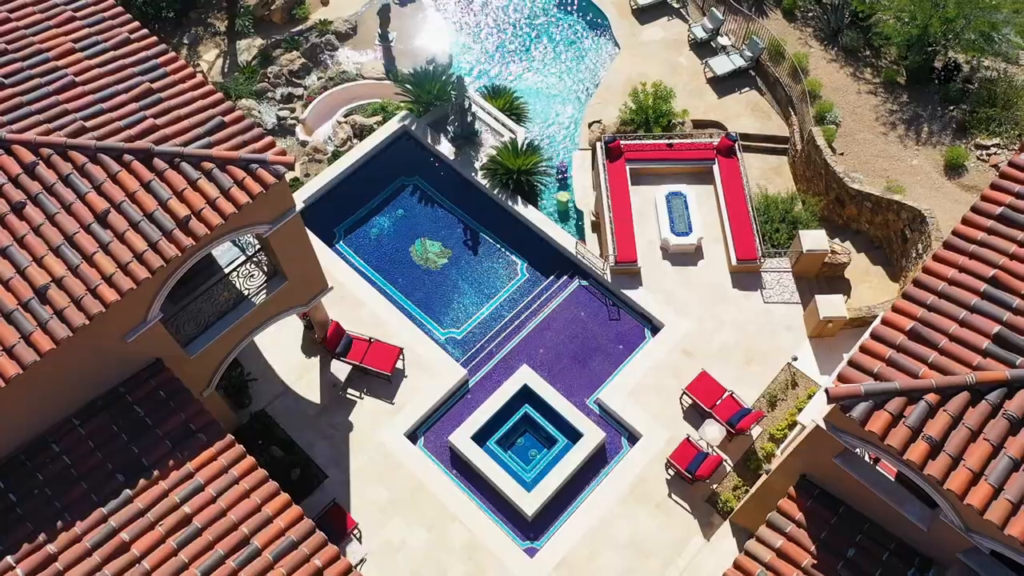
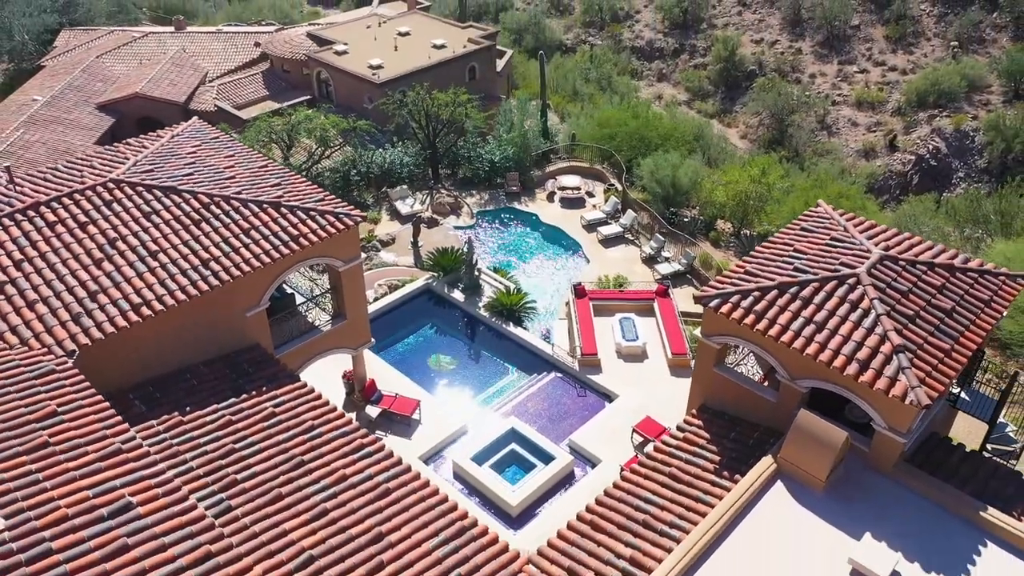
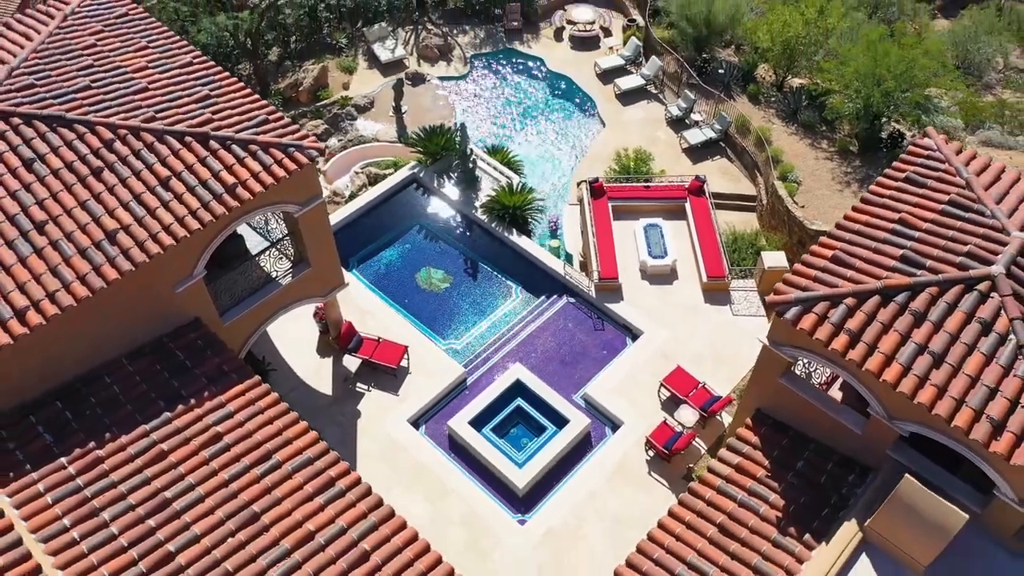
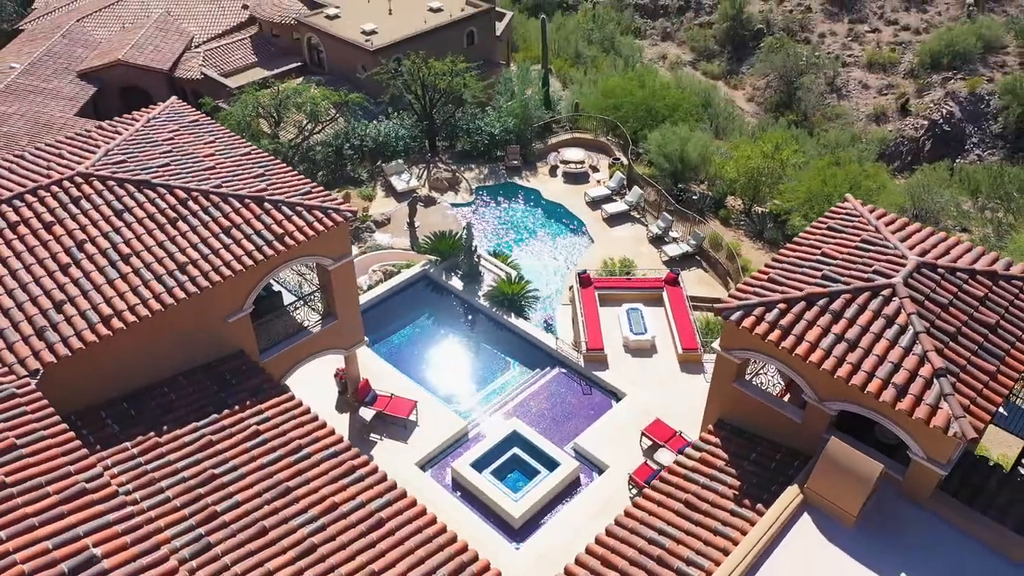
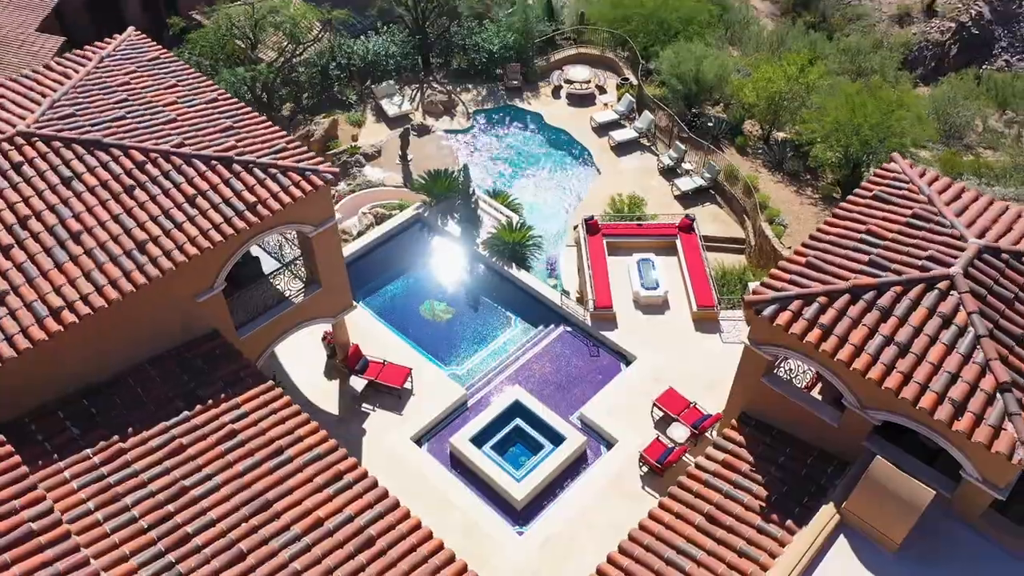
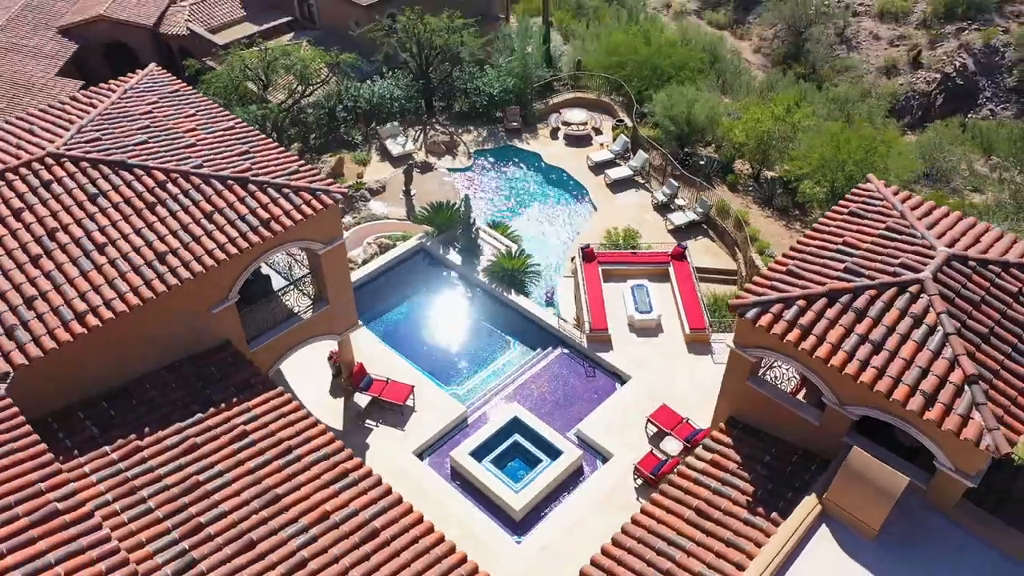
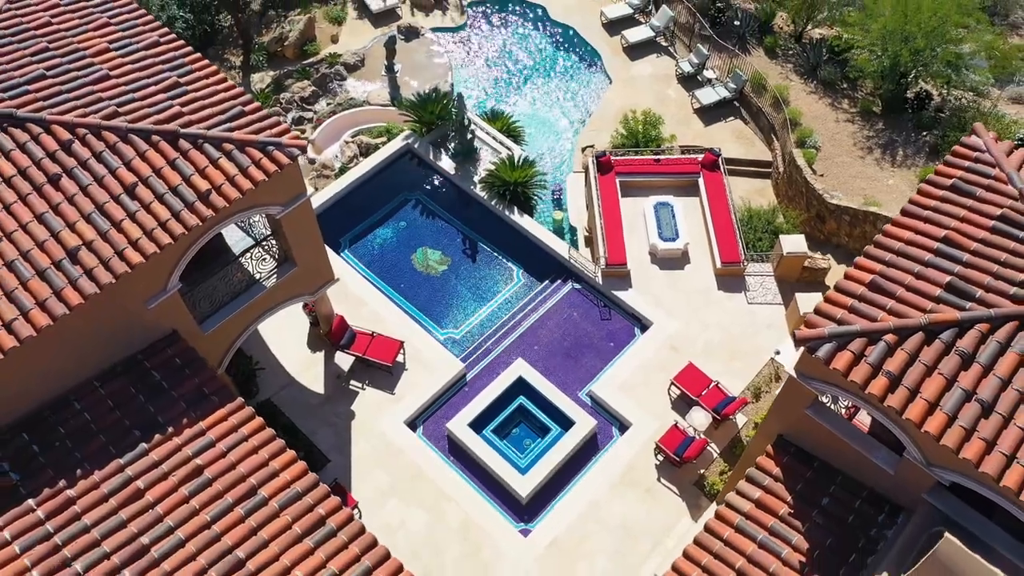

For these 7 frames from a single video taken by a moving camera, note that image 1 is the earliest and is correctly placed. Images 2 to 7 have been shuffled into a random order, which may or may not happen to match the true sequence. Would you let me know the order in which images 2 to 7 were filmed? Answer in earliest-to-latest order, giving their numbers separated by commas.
7, 3, 5, 6, 4, 2
